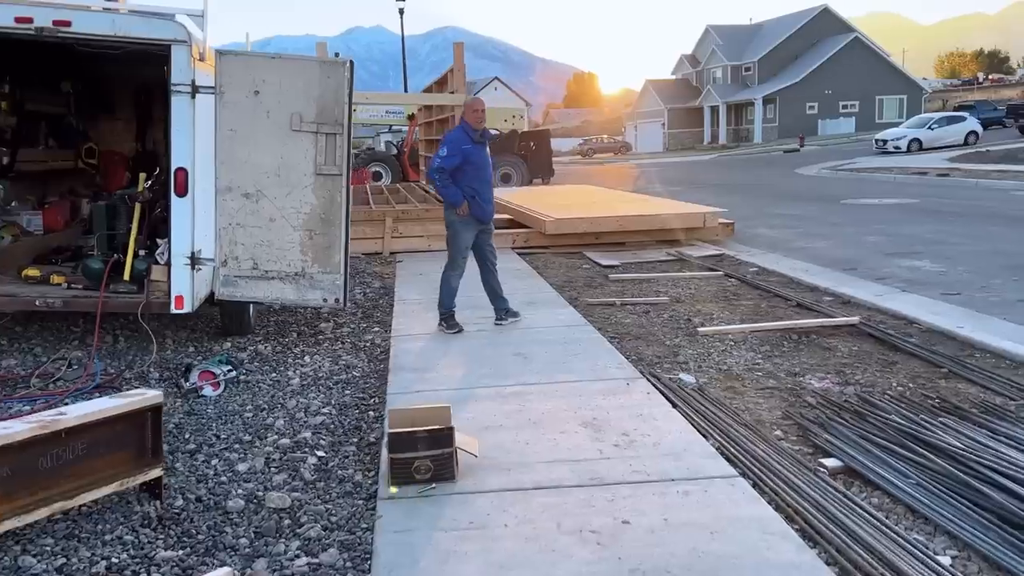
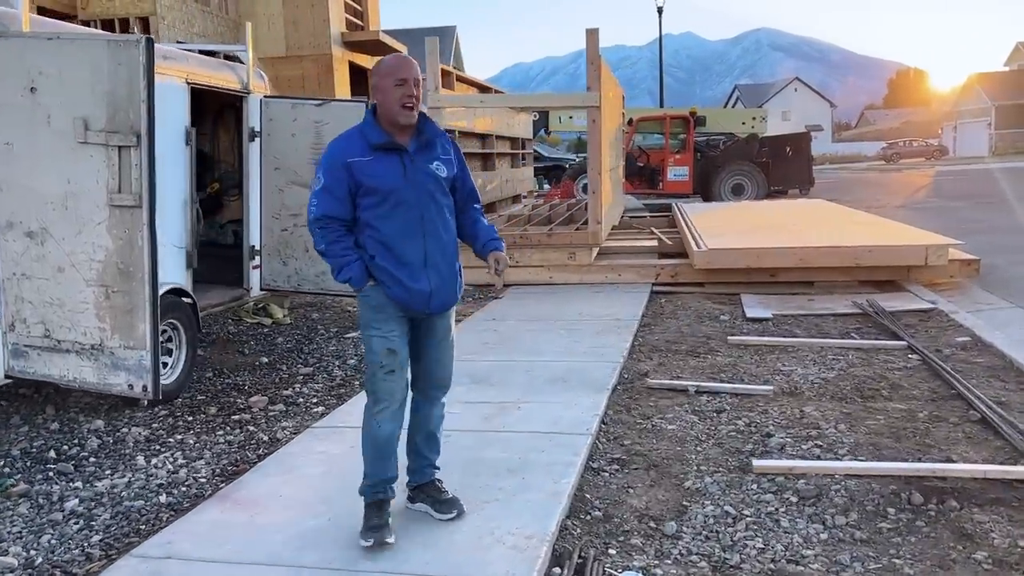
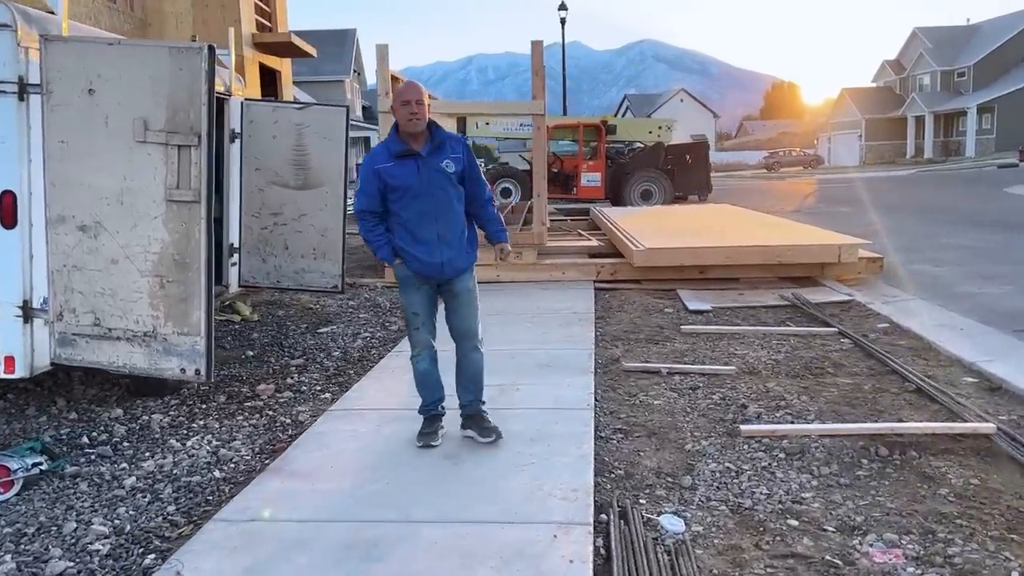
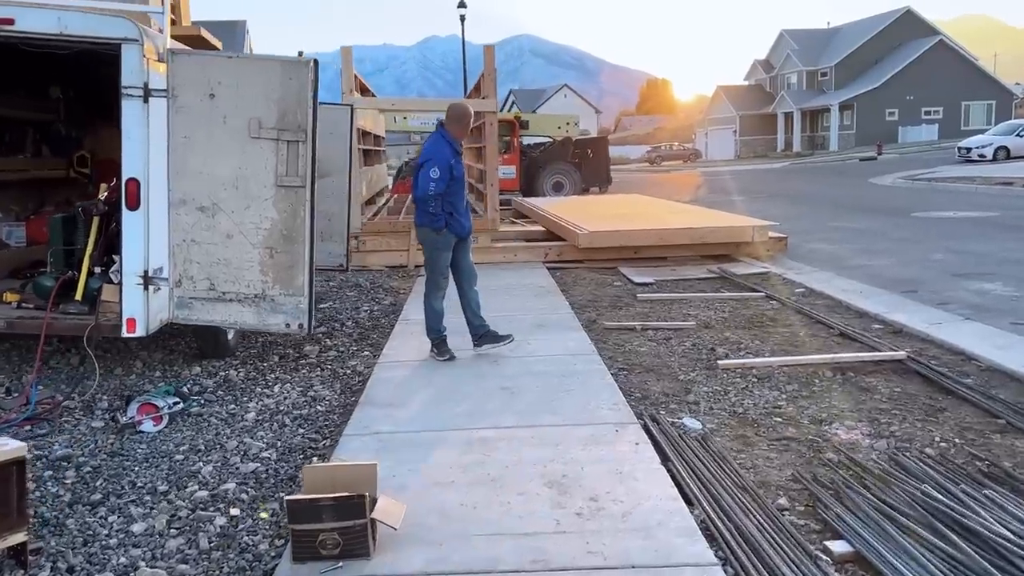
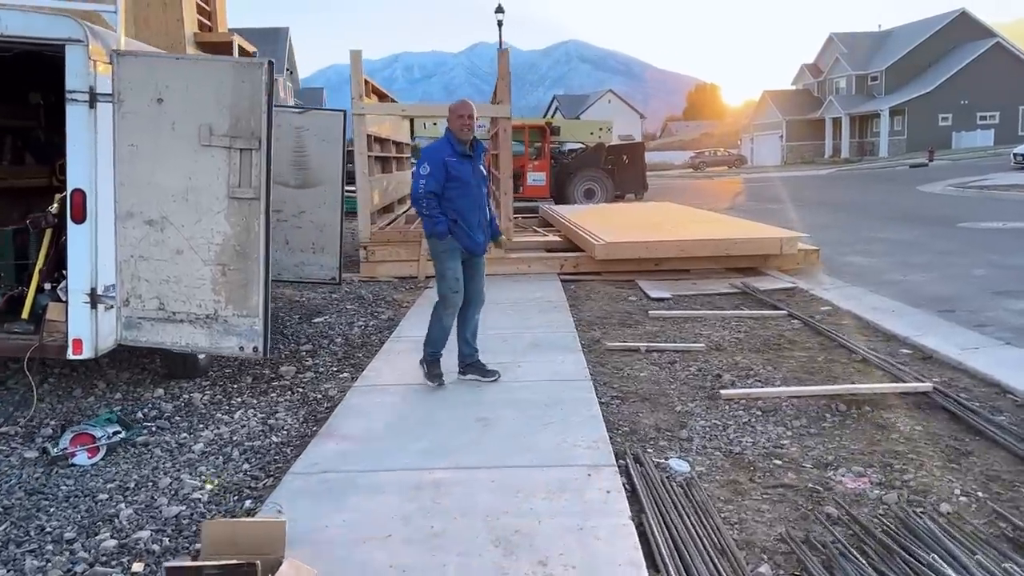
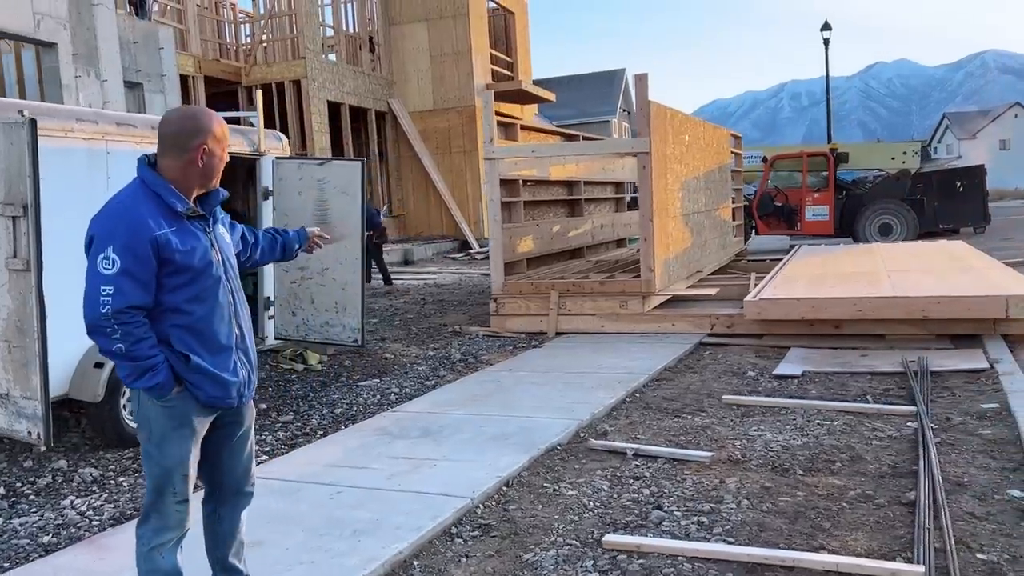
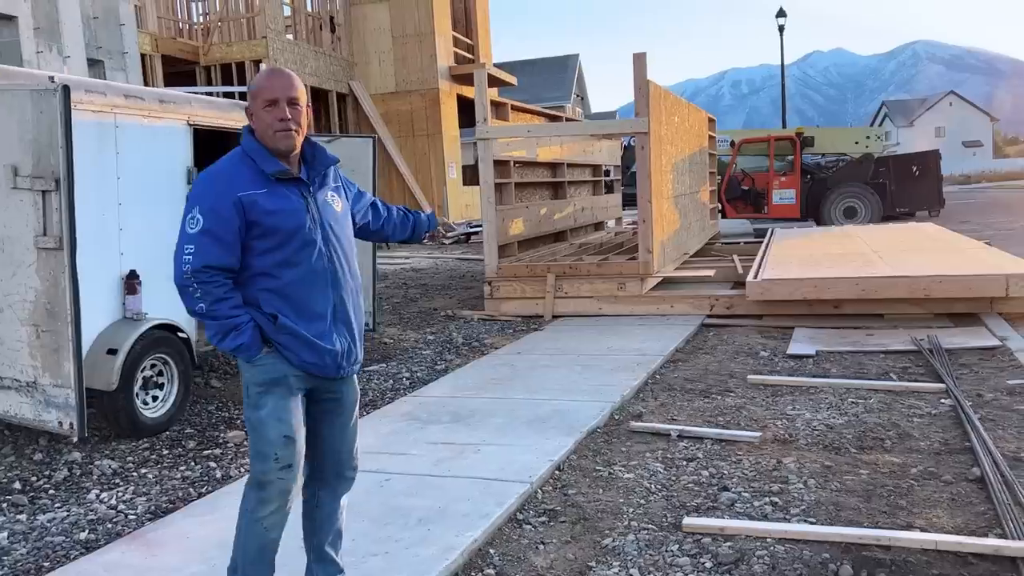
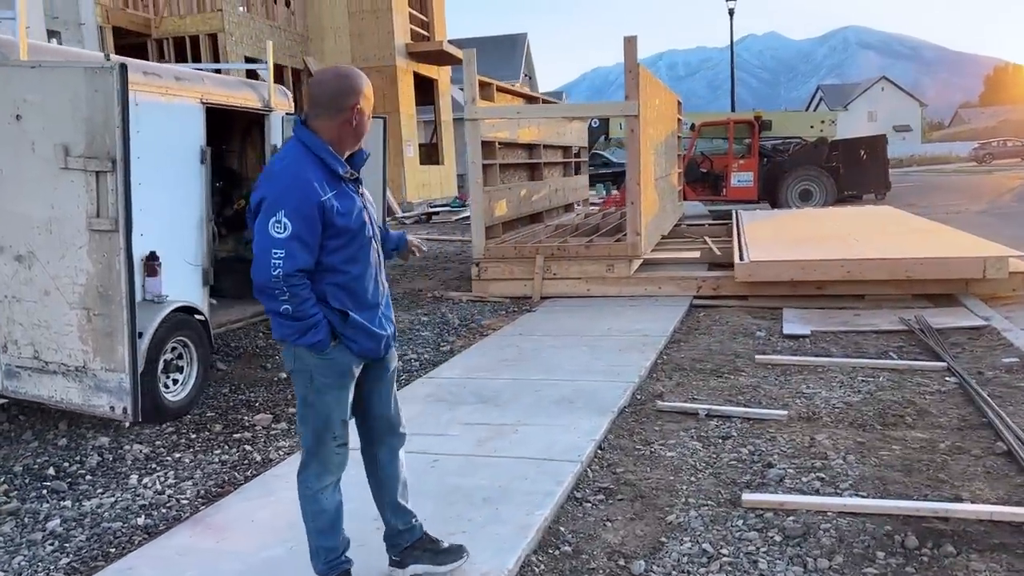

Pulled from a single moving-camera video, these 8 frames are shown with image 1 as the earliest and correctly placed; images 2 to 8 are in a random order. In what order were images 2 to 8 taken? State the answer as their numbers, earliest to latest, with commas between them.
4, 5, 3, 2, 8, 7, 6
